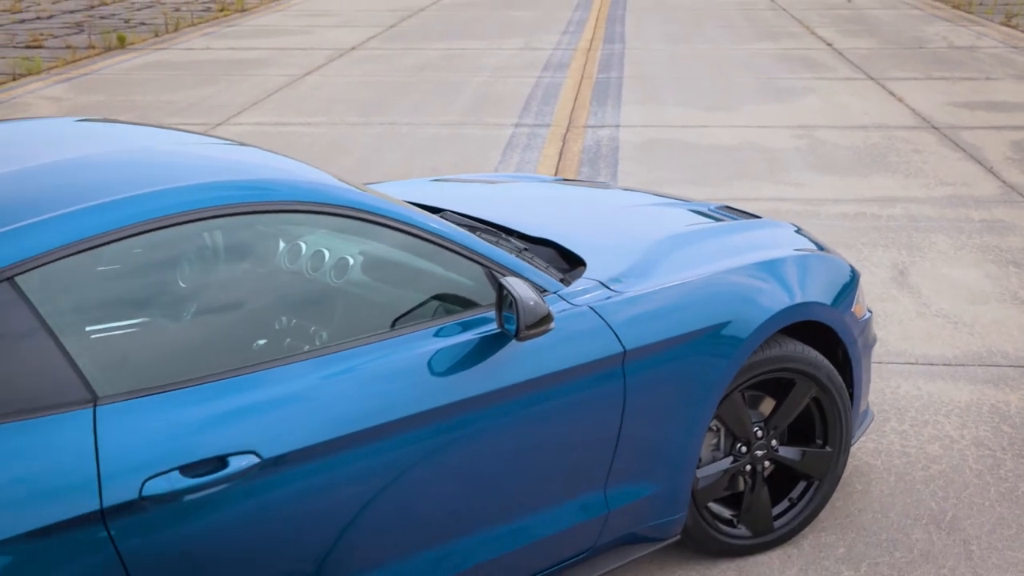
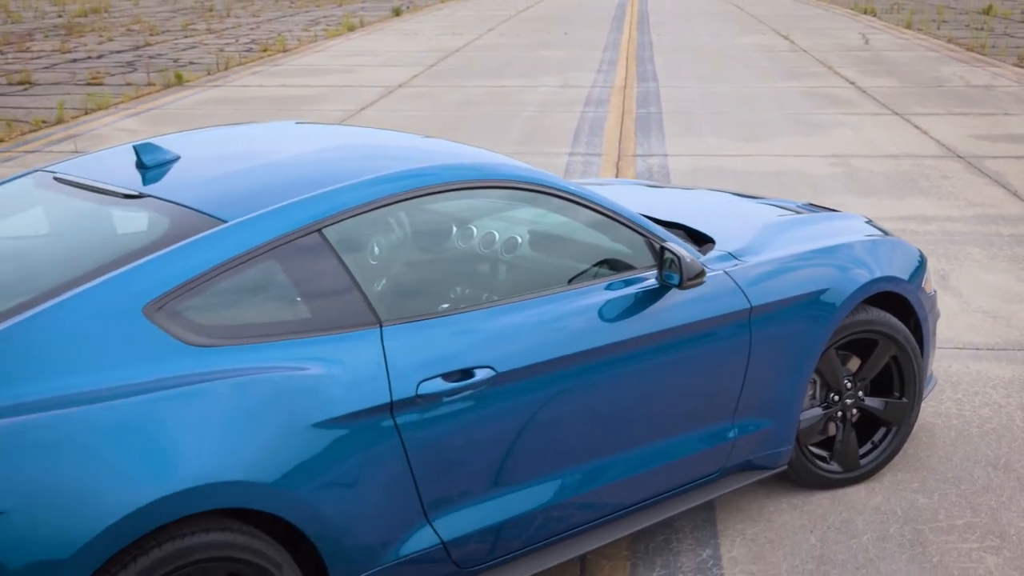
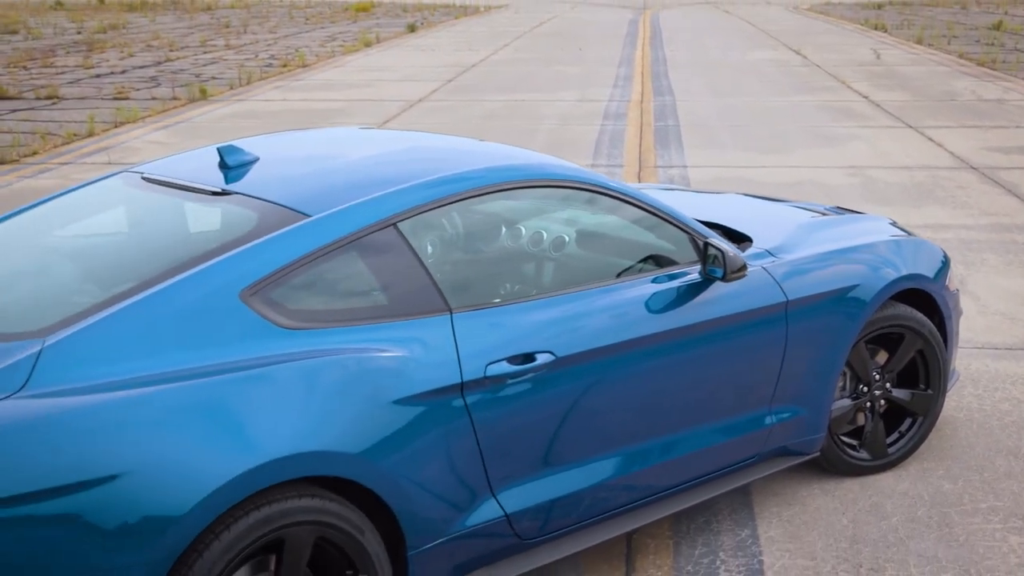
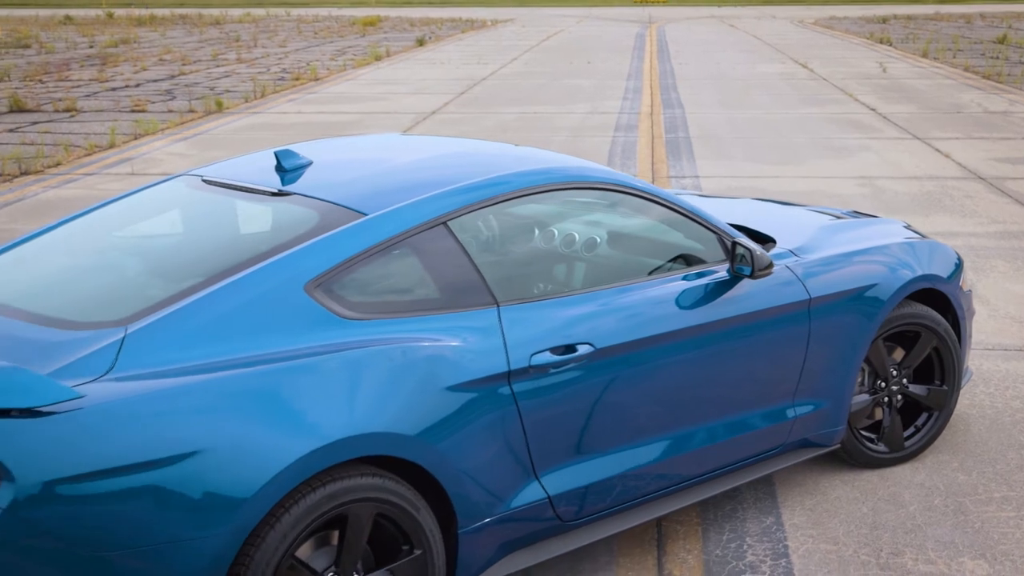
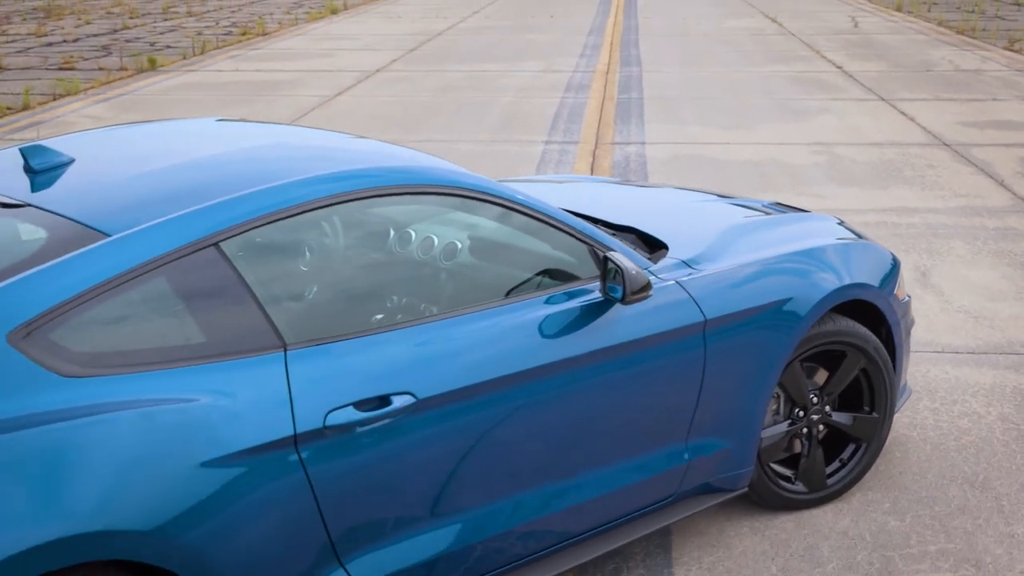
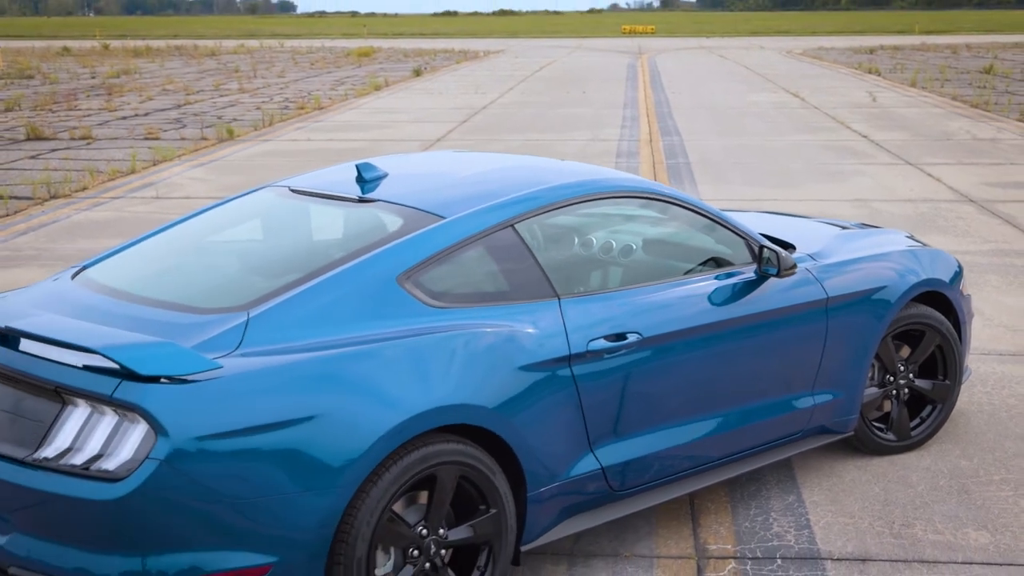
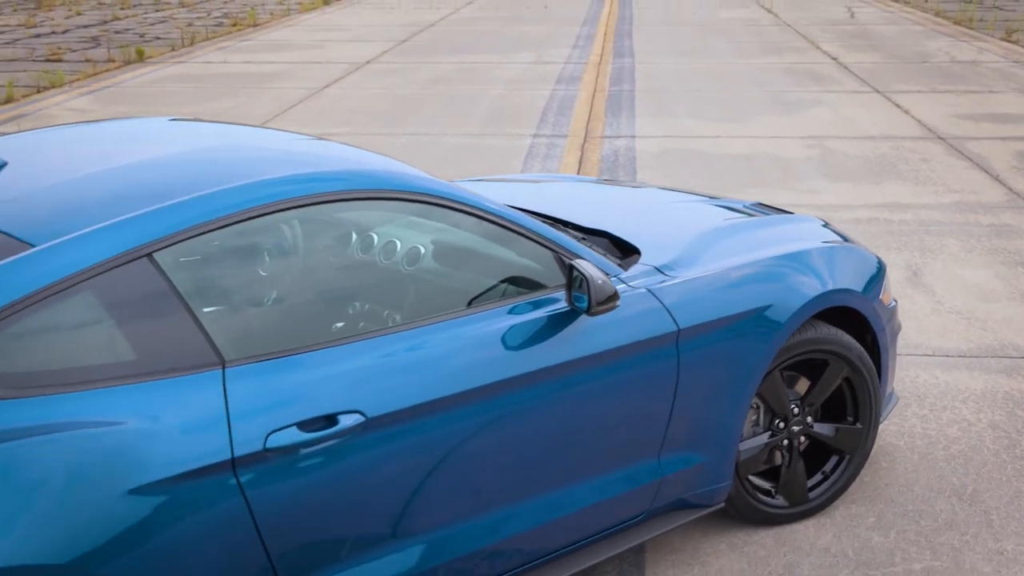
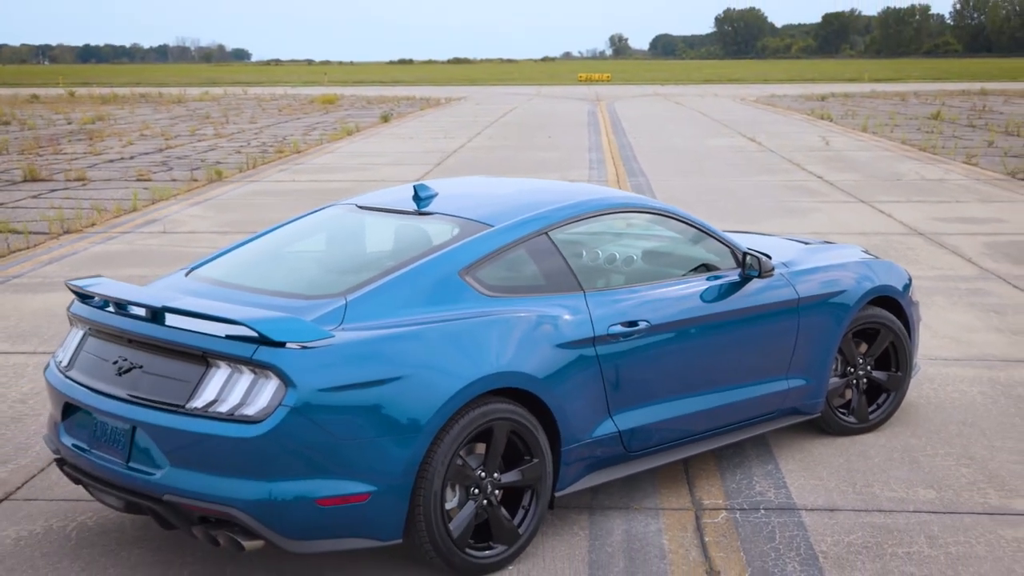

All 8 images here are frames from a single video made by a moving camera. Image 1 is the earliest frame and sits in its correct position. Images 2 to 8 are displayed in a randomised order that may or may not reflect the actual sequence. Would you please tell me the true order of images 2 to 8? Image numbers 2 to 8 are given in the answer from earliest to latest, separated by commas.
7, 5, 2, 3, 4, 6, 8
